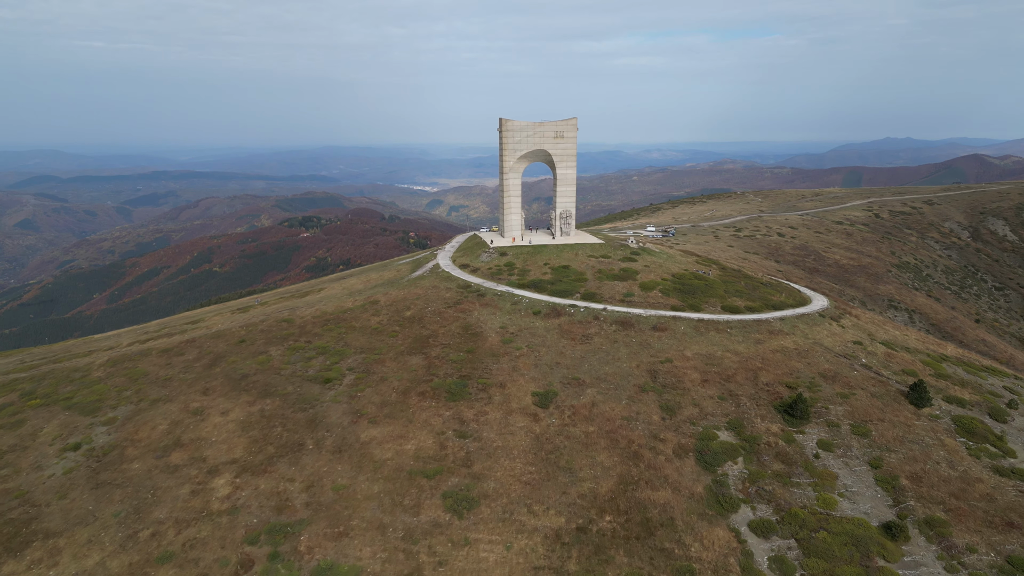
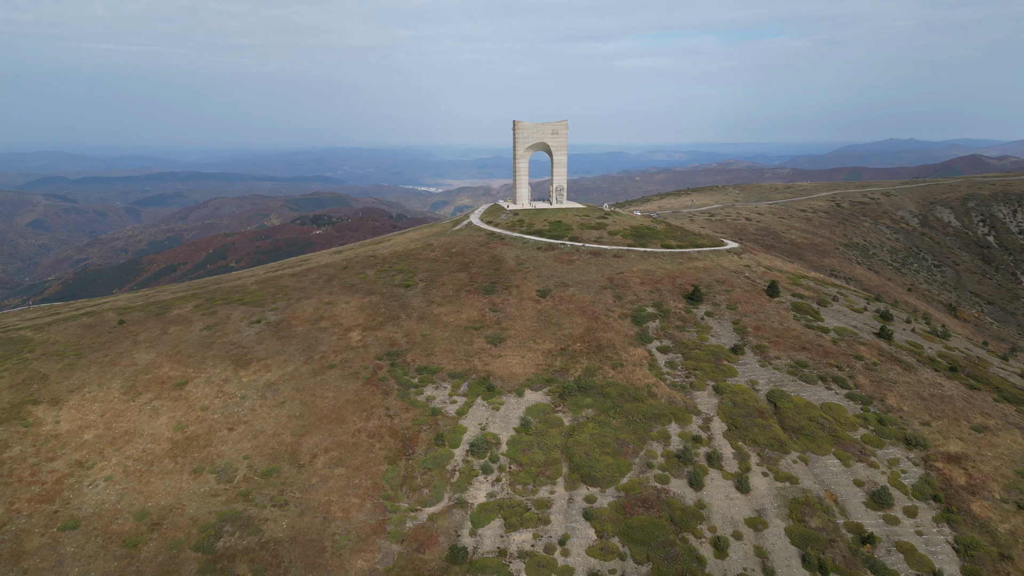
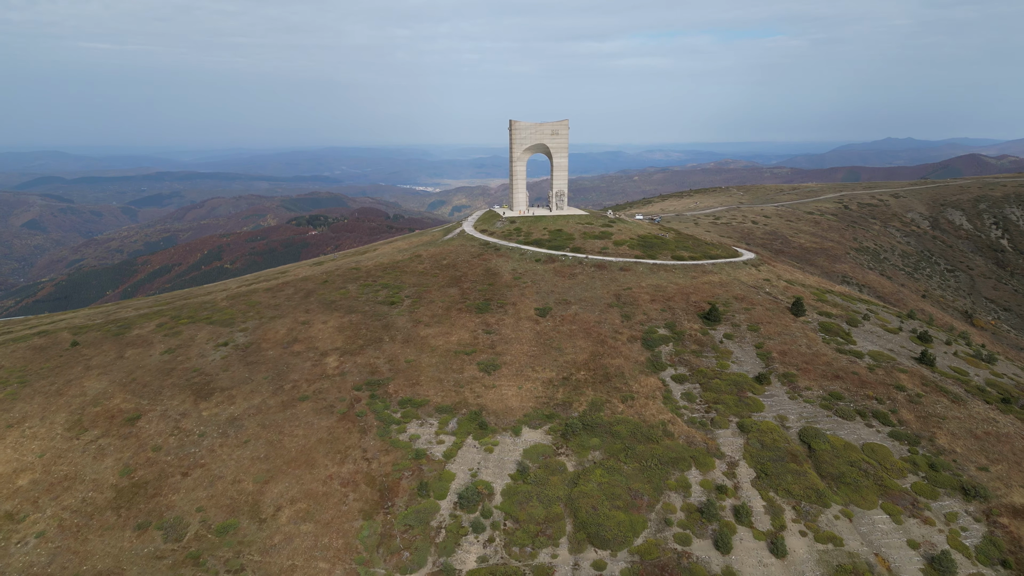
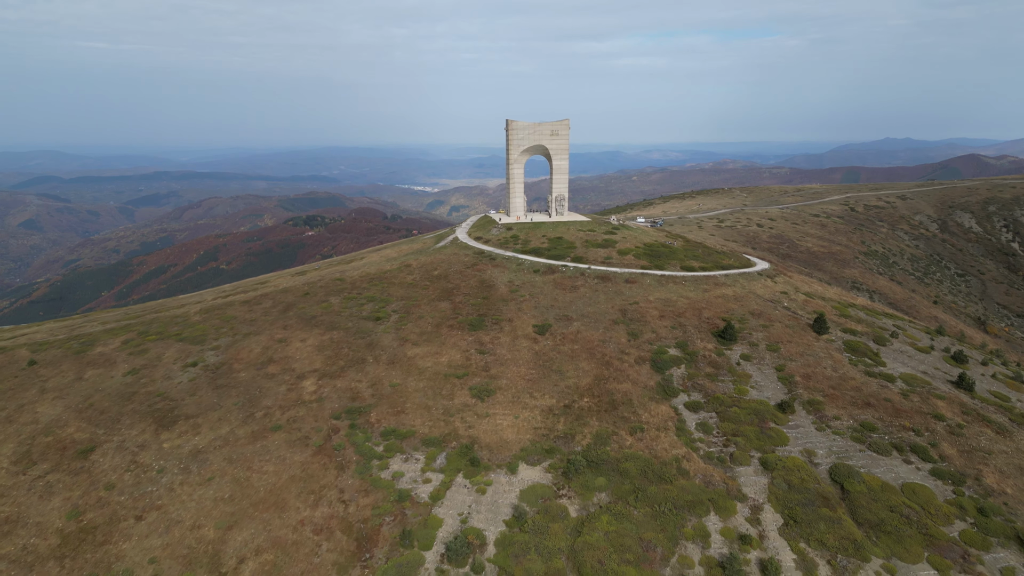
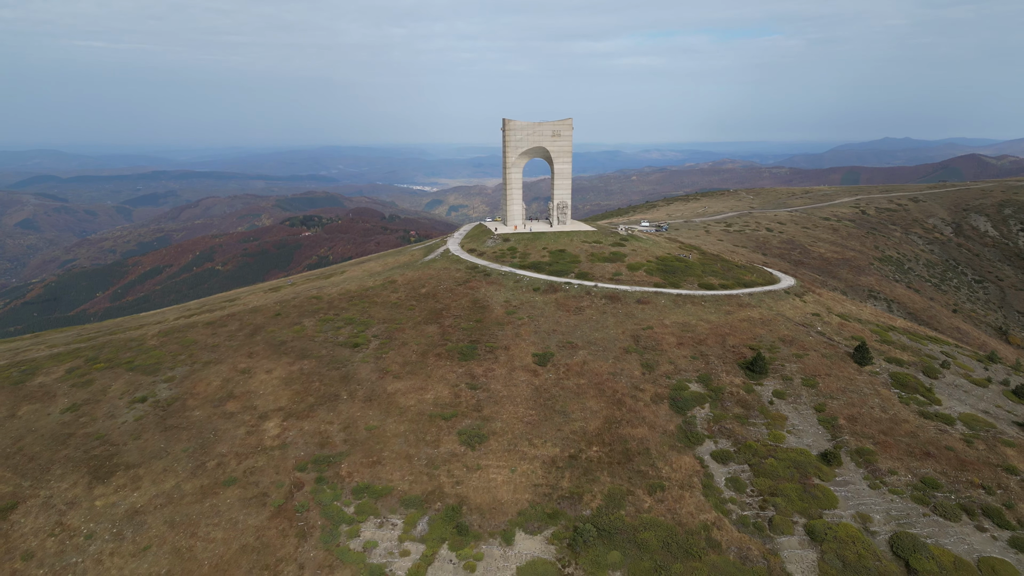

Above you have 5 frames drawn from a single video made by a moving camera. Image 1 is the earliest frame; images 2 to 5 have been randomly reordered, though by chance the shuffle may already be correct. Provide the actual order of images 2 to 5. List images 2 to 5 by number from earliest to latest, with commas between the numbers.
5, 4, 3, 2
